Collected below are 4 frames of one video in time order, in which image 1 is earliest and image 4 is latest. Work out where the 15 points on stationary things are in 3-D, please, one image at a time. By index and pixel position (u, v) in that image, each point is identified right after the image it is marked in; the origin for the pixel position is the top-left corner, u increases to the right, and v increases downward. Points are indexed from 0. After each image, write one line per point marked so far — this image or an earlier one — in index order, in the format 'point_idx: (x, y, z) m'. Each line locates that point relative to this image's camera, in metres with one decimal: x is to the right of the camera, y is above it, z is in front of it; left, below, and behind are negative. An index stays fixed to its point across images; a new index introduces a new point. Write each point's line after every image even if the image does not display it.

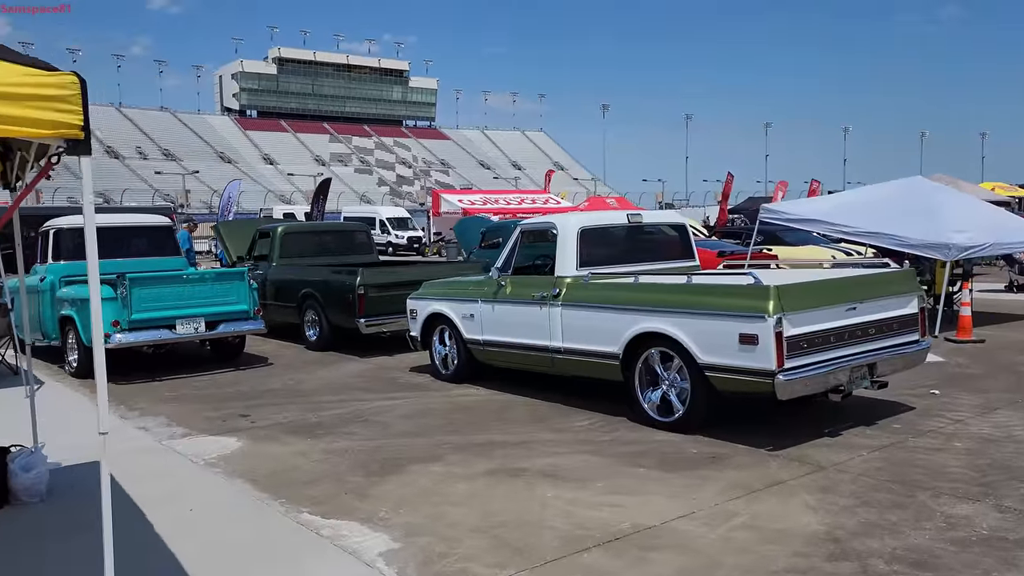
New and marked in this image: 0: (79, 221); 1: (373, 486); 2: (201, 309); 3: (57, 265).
0: (-6.0, +0.9, +11.9) m
1: (-0.9, -1.3, +5.7) m
2: (-3.7, -0.3, +10.3) m
3: (-6.0, +0.3, +11.4) m
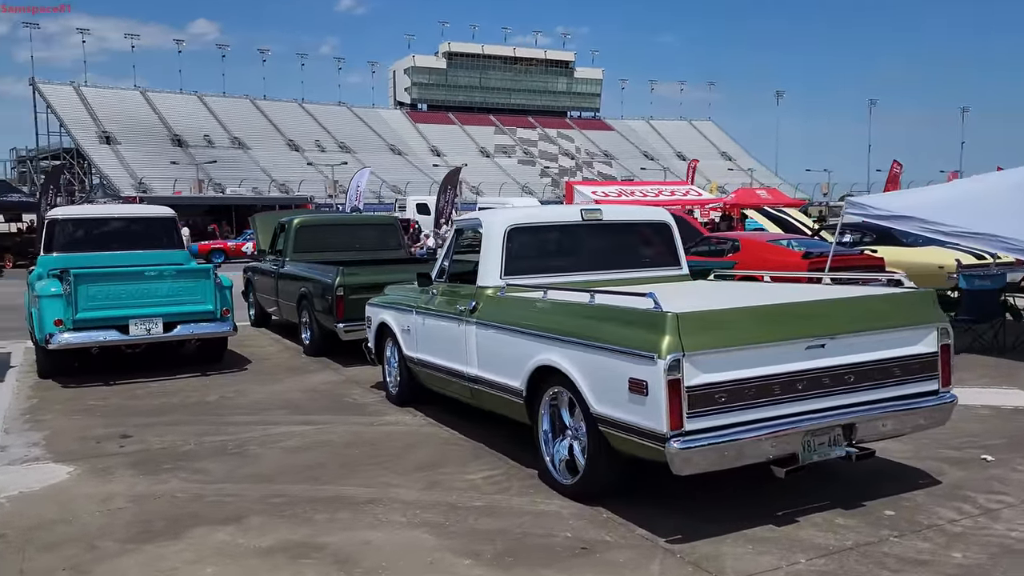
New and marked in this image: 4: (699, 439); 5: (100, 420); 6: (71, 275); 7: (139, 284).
0: (-5.8, +1.0, +11.5) m
1: (-2.0, -1.4, +4.4) m
2: (-3.9, -0.2, +9.5) m
3: (-6.0, +0.4, +11.0) m
4: (+1.0, -0.8, +4.4) m
5: (-3.6, -1.2, +7.5) m
6: (-4.6, +0.1, +9.1) m
7: (-4.1, 0.0, +9.4) m
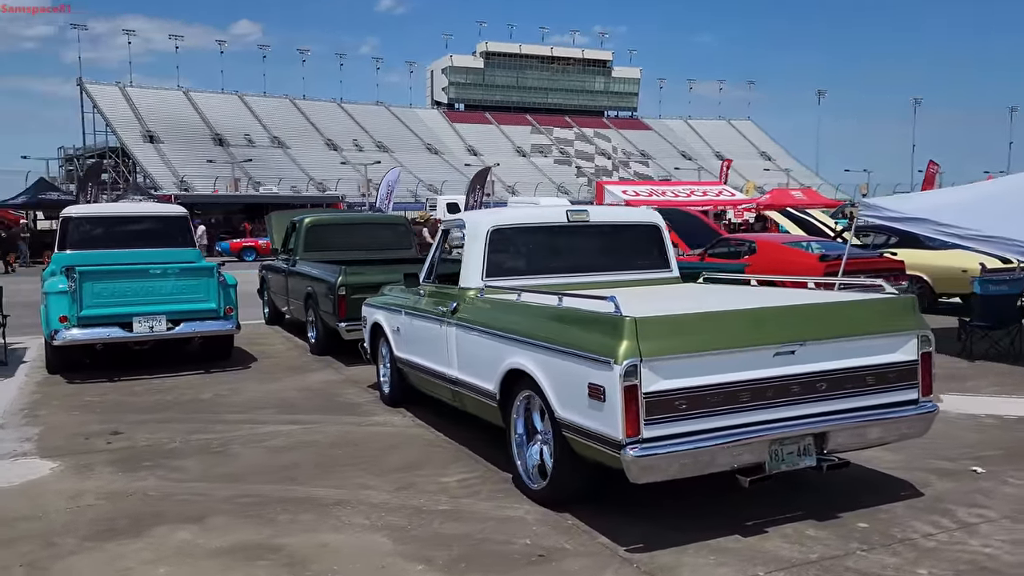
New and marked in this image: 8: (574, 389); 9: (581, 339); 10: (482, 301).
0: (-5.7, +1.1, +11.7) m
1: (-2.3, -1.4, +4.4) m
2: (-3.9, -0.2, +9.6) m
3: (-5.9, +0.4, +11.2) m
4: (+0.7, -0.8, +4.3) m
5: (-3.7, -1.1, +7.6) m
6: (-4.7, +0.2, +9.2) m
7: (-4.1, +0.1, +9.6) m
8: (+0.3, -0.5, +4.6) m
9: (+0.4, -0.3, +4.6) m
10: (-0.2, -0.1, +6.0) m
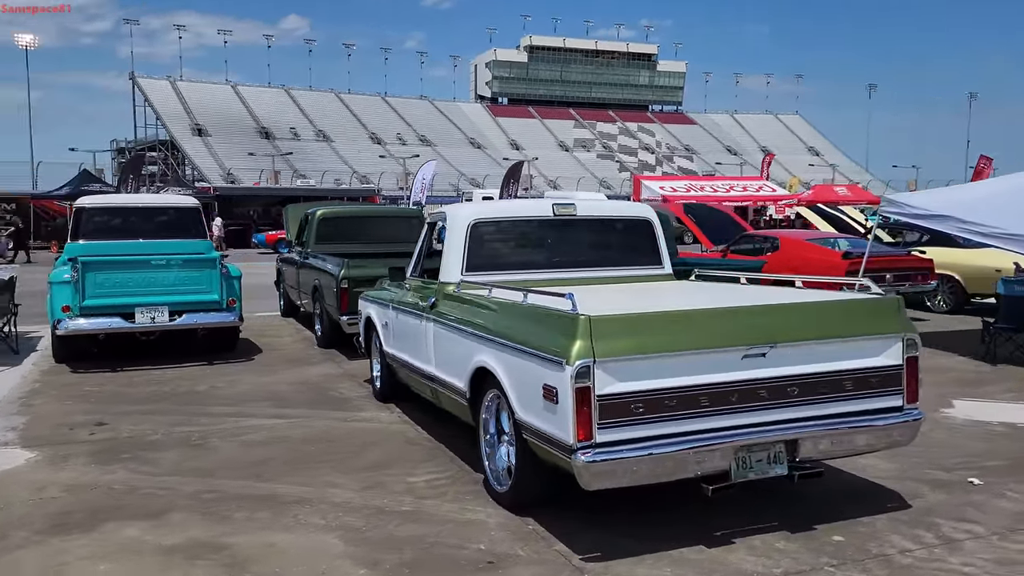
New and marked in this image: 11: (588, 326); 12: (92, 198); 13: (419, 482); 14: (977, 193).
0: (-5.6, +1.2, +11.8) m
1: (-2.5, -1.3, +4.4) m
2: (-3.9, -0.1, +9.7) m
3: (-5.8, +0.6, +11.3) m
4: (+0.5, -0.8, +4.1) m
5: (-3.8, -1.1, +7.6) m
6: (-4.7, +0.3, +9.2) m
7: (-4.1, +0.2, +9.6) m
8: (+0.1, -0.5, +4.4) m
9: (+0.1, -0.2, +4.4) m
10: (-0.4, -0.1, +5.8) m
11: (+0.4, -0.2, +4.1) m
12: (-5.8, +1.2, +11.8) m
13: (-0.6, -1.2, +5.5) m
14: (+5.7, +1.2, +10.5) m
